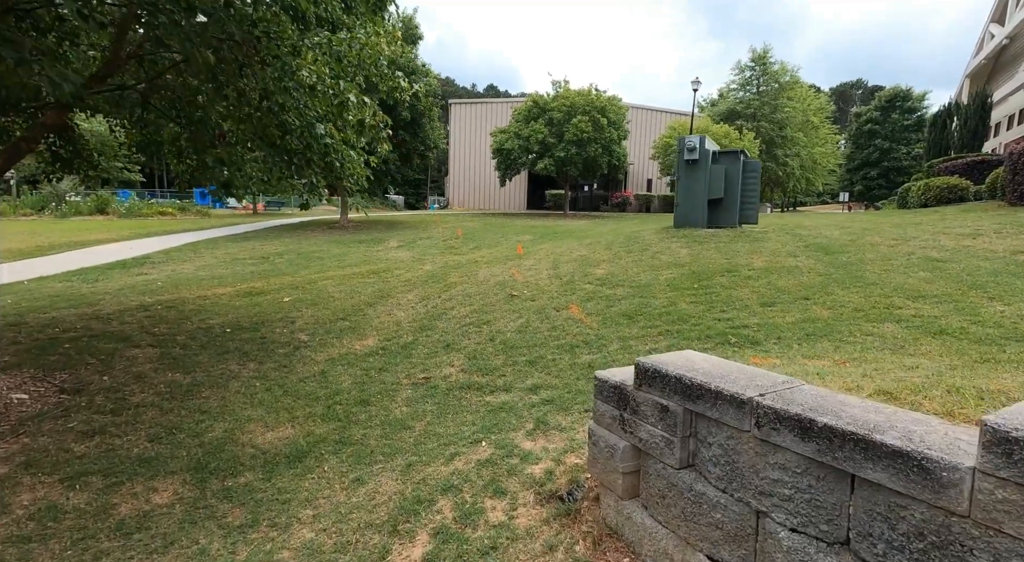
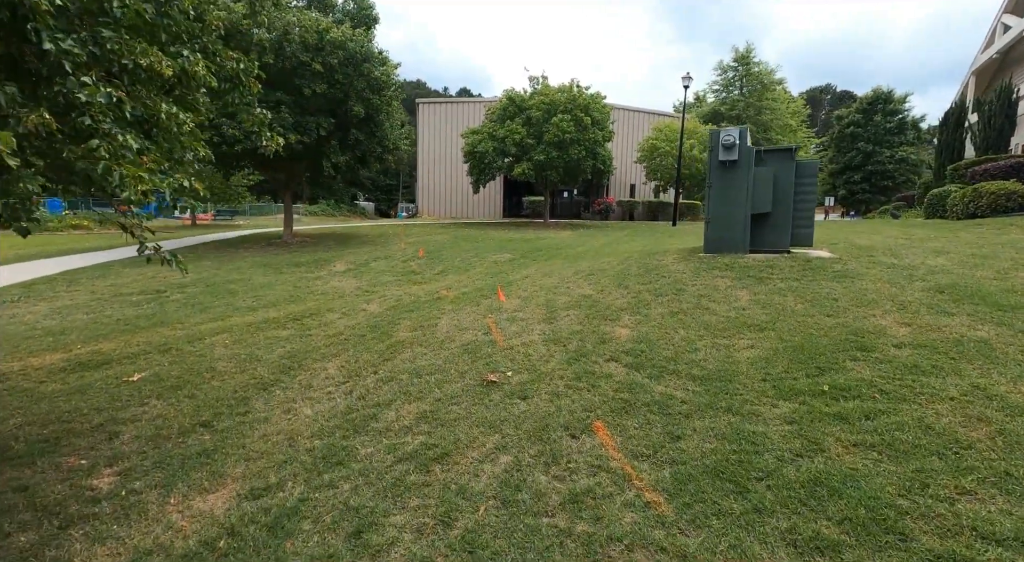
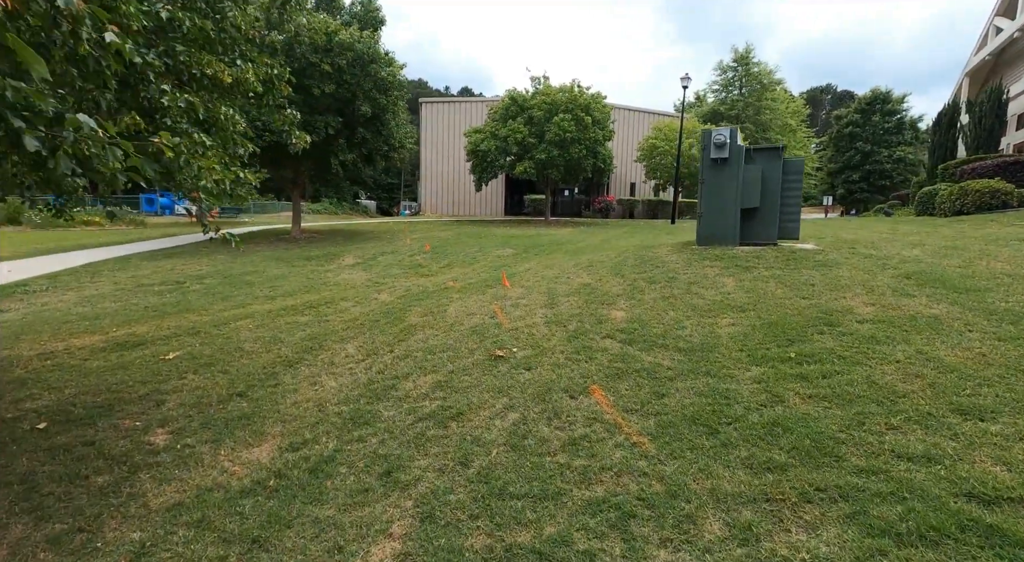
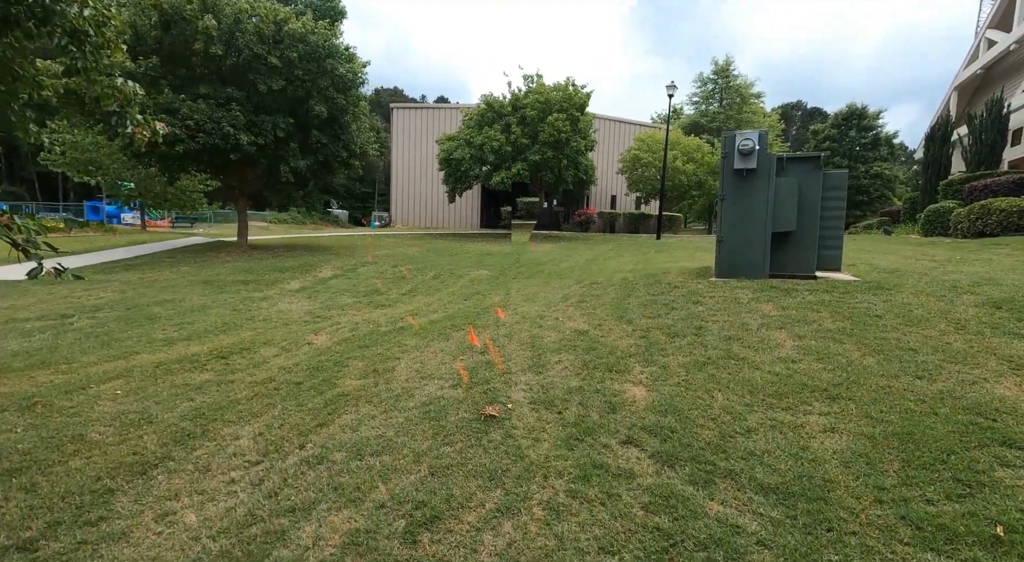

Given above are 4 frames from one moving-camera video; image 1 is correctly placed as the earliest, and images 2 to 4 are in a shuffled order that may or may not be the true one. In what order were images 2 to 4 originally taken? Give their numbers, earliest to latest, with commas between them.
3, 2, 4
